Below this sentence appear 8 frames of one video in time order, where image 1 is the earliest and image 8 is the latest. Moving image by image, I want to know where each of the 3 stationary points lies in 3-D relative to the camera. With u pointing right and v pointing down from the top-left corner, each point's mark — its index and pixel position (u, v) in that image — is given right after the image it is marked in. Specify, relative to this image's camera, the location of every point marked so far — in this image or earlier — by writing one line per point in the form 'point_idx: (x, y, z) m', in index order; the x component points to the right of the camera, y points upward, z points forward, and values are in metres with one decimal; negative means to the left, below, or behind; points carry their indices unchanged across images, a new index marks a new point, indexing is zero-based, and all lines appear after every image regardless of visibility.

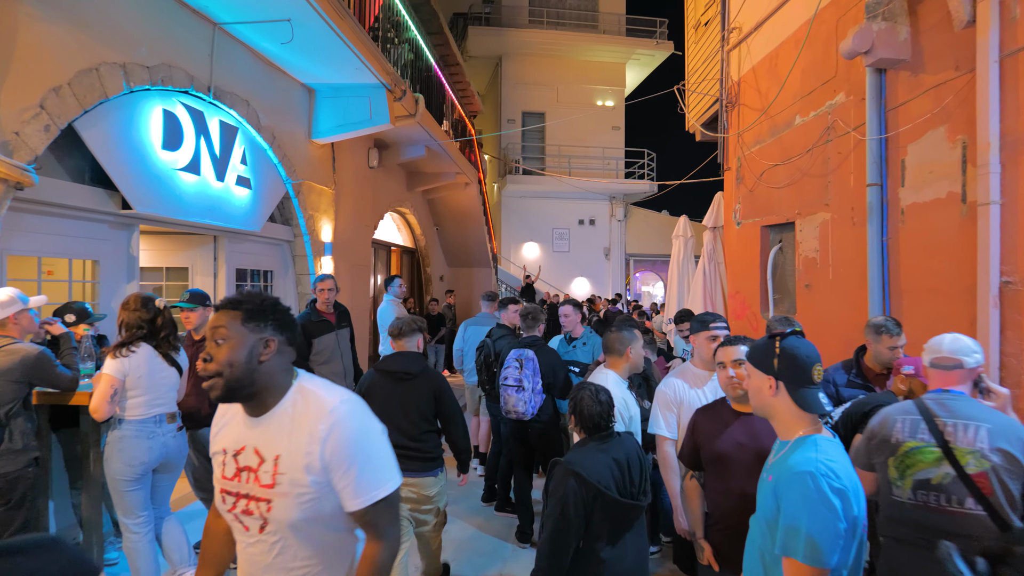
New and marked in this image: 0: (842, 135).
0: (+2.7, +1.2, +4.9) m
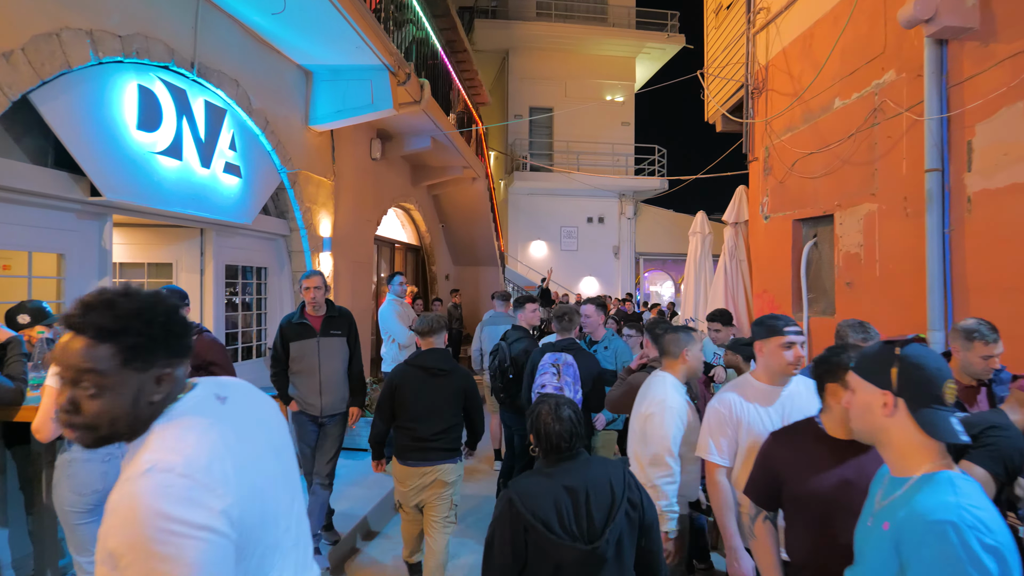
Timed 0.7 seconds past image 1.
0: (+2.8, +1.2, +4.4) m
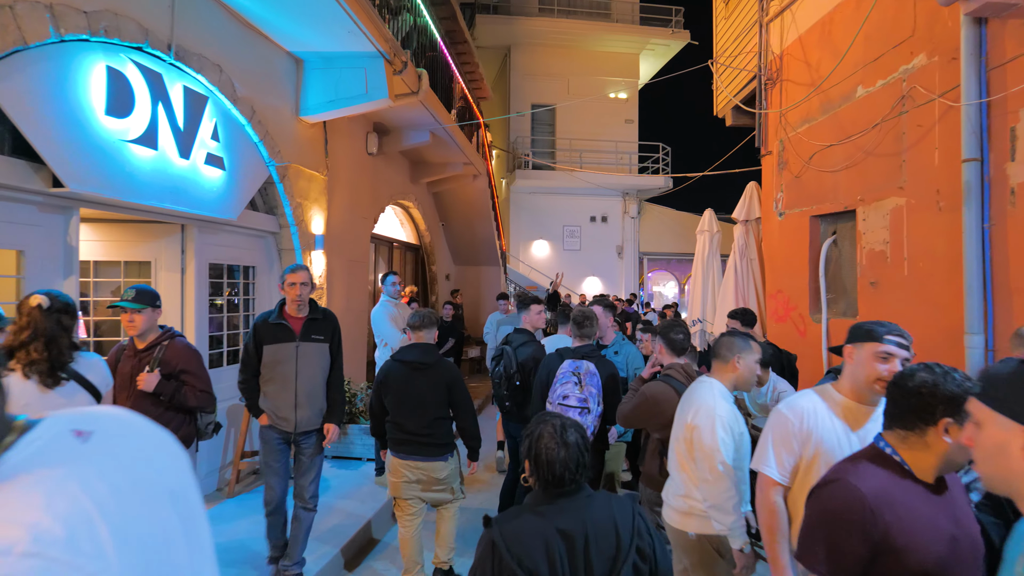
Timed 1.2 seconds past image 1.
0: (+2.8, +1.2, +4.1) m
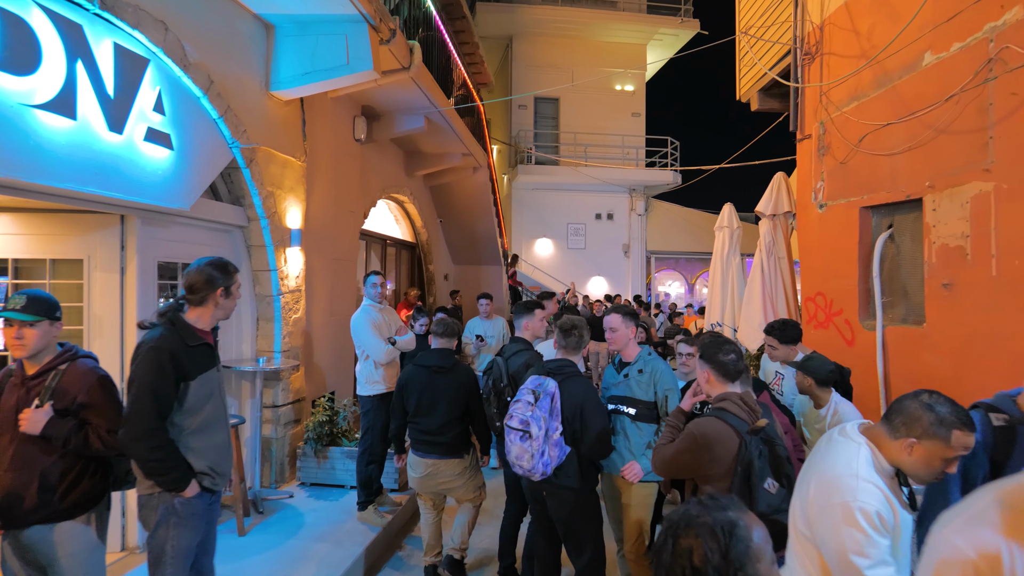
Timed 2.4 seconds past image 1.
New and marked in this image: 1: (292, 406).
0: (+2.8, +1.2, +3.4) m
1: (-1.8, -1.0, +5.0) m
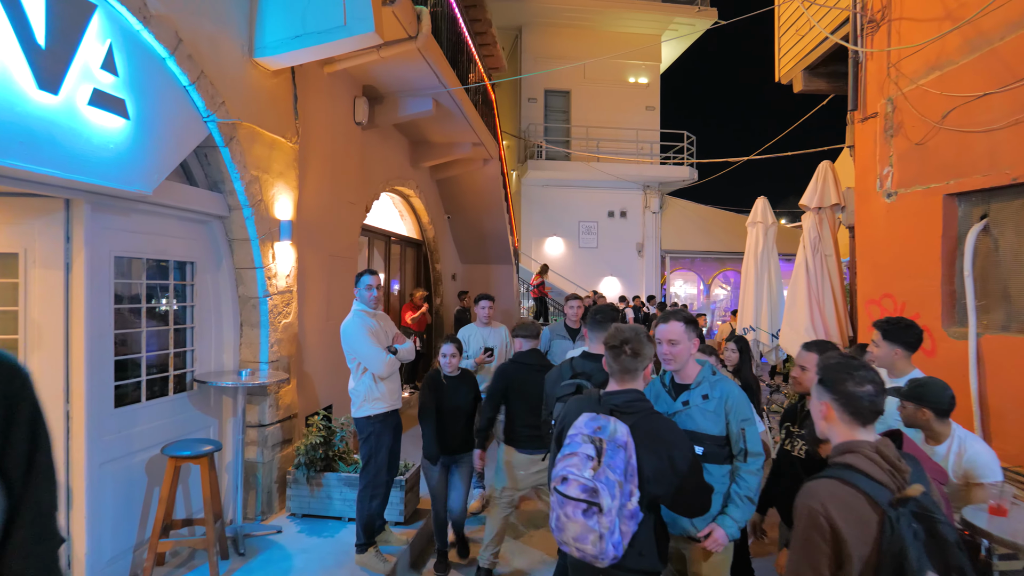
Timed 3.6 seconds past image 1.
0: (+3.0, +1.2, +2.7) m
1: (-1.6, -1.0, +4.4) m
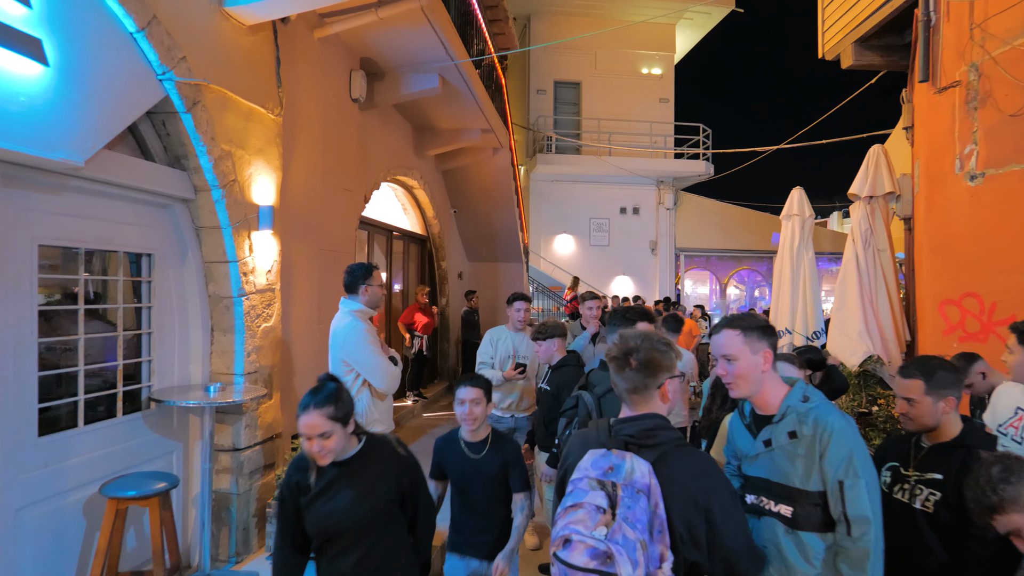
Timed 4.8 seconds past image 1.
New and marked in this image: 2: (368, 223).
0: (+3.1, +1.2, +2.0) m
1: (-1.5, -1.0, +3.7) m
2: (-1.6, +0.7, +6.7) m
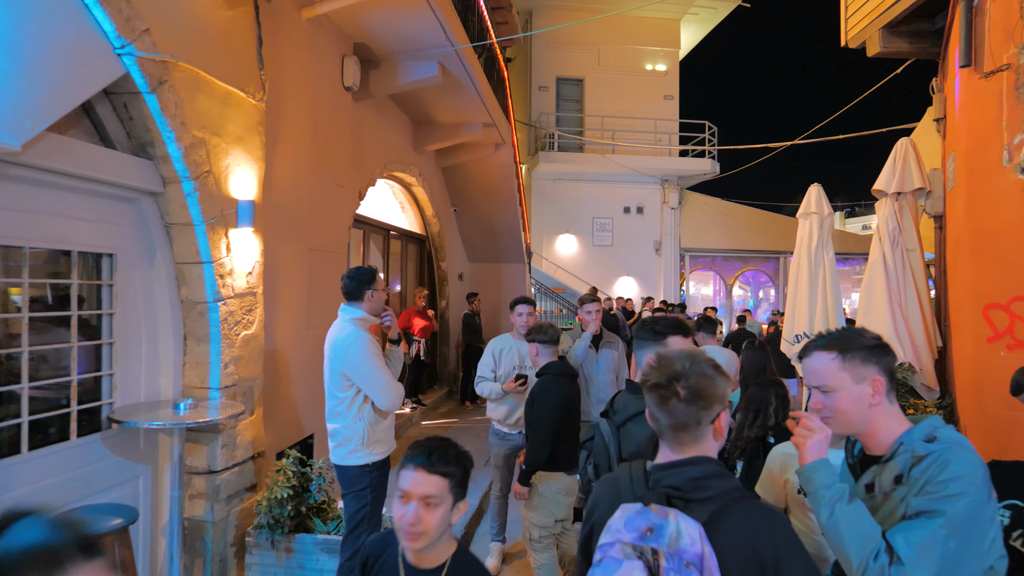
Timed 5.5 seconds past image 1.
0: (+3.1, +1.2, +1.6) m
1: (-1.5, -1.0, +3.3) m
2: (-1.5, +0.7, +6.3) m
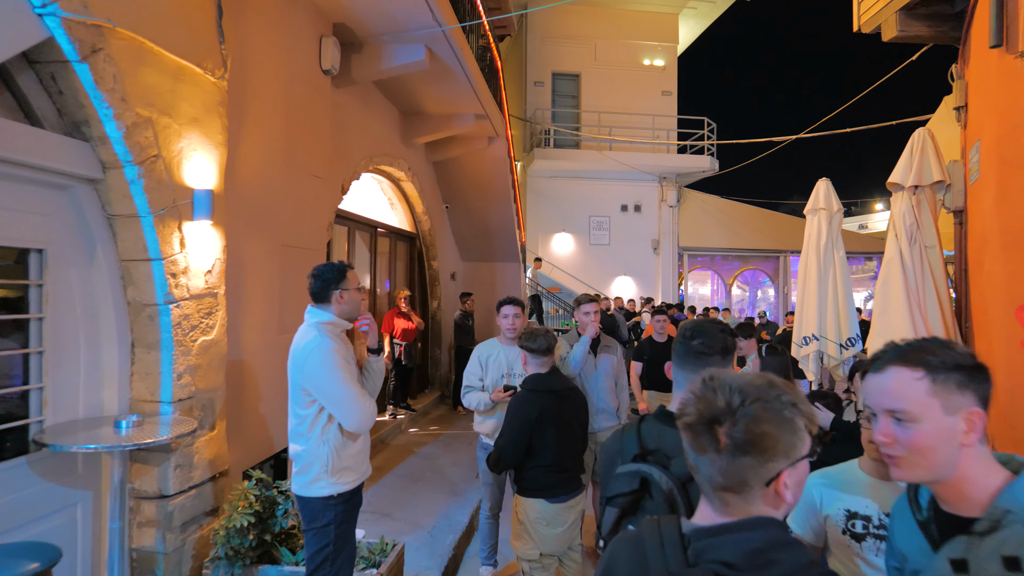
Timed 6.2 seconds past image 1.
0: (+3.1, +1.2, +1.3) m
1: (-1.5, -1.0, +3.0) m
2: (-1.6, +0.7, +6.0) m
